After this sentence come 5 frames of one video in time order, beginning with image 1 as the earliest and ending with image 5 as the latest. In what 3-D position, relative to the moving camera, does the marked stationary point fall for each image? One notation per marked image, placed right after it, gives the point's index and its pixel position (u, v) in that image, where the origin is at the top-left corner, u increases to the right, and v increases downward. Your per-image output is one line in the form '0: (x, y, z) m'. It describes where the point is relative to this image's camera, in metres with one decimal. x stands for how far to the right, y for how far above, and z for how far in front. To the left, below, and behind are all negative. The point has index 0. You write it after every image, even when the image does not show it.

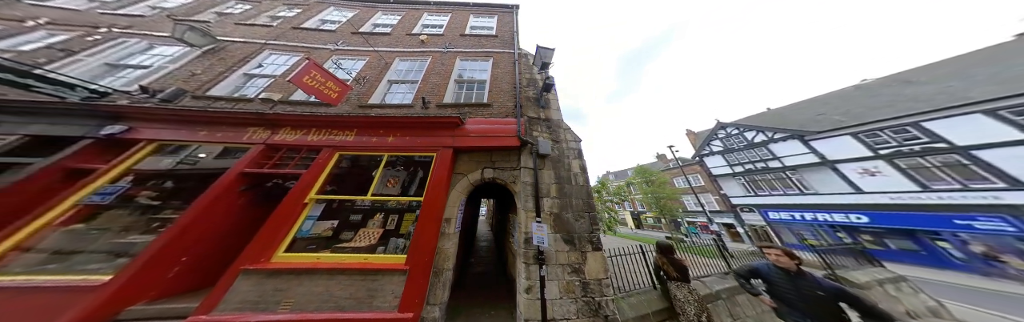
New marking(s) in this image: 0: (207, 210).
0: (-6.7, -1.1, +2.8) m
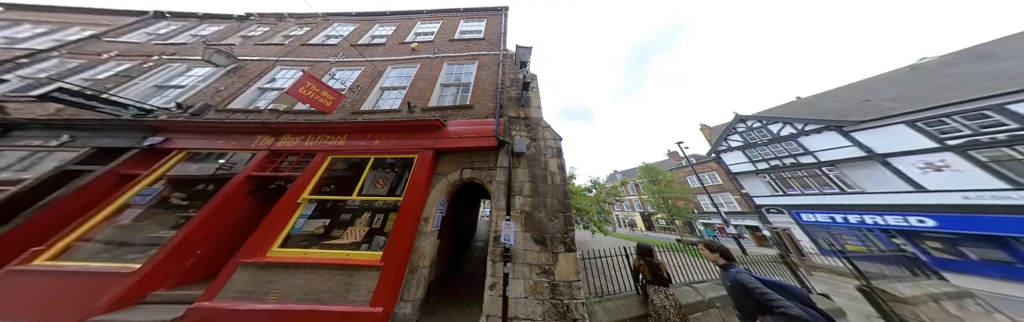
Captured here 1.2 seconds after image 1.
0: (-7.3, -1.2, +3.2) m
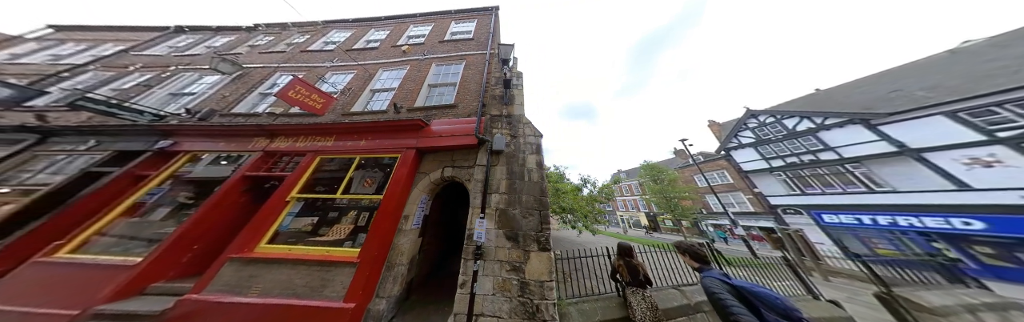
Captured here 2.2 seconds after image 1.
0: (-7.9, -1.2, +3.4) m
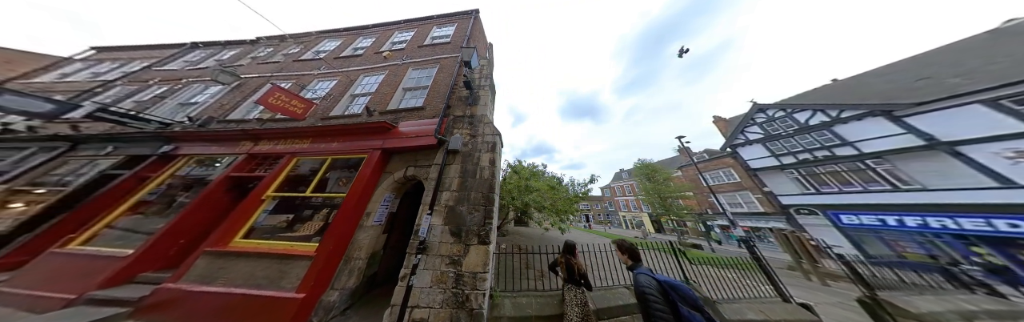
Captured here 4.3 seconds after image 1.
0: (-9.0, -1.3, +3.7) m
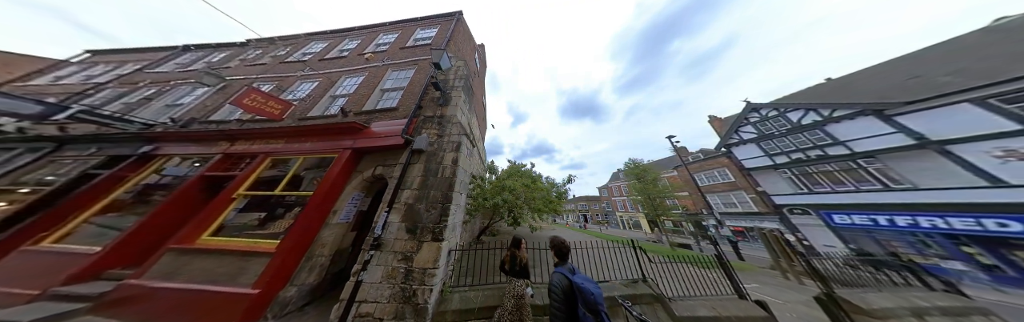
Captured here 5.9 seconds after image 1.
0: (-10.0, -1.3, +3.8) m
